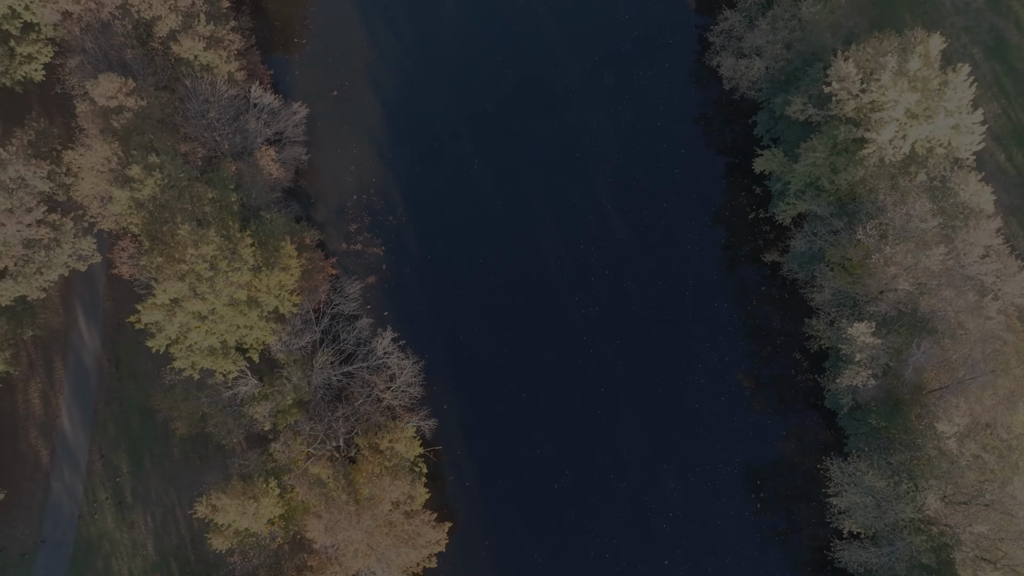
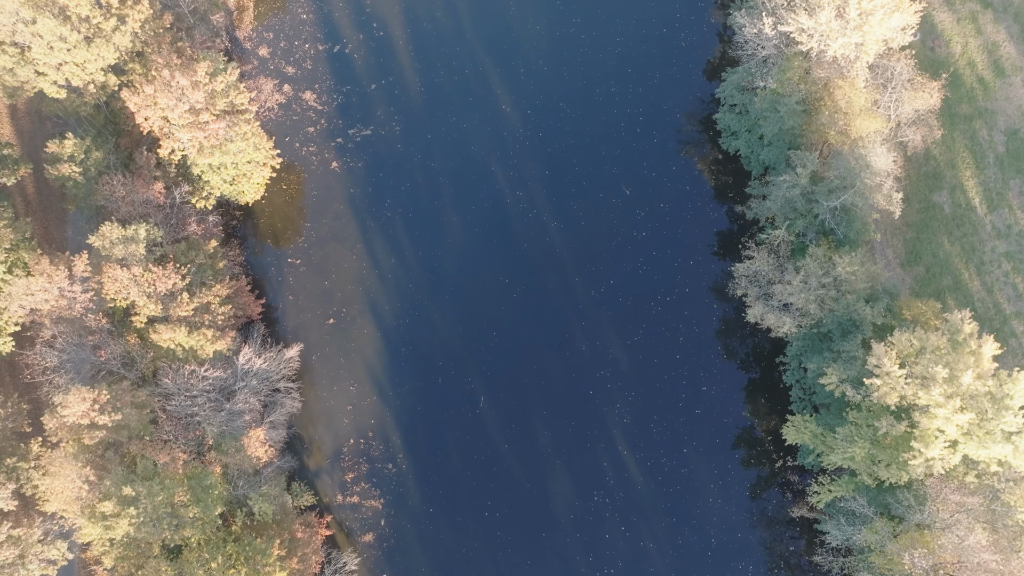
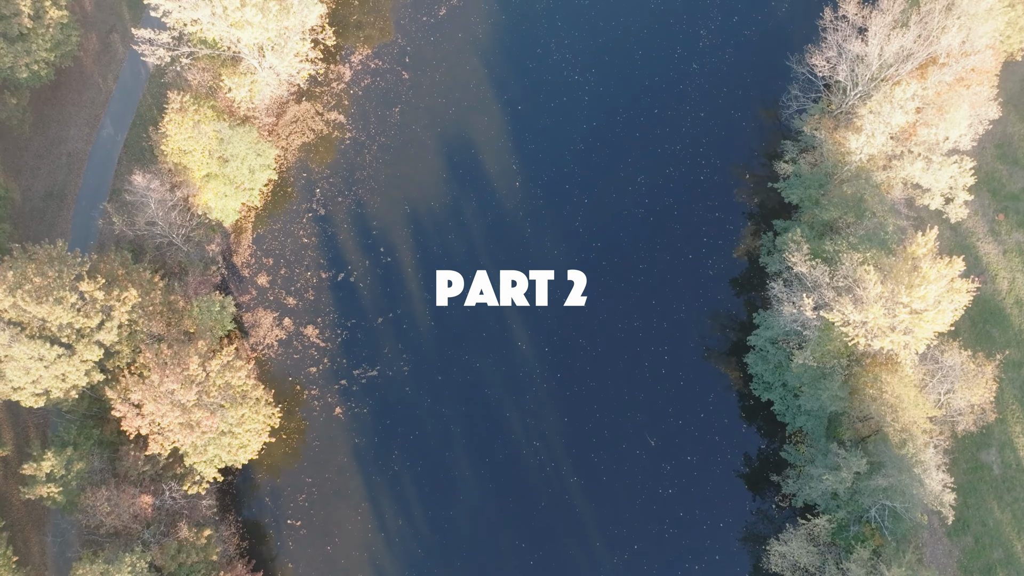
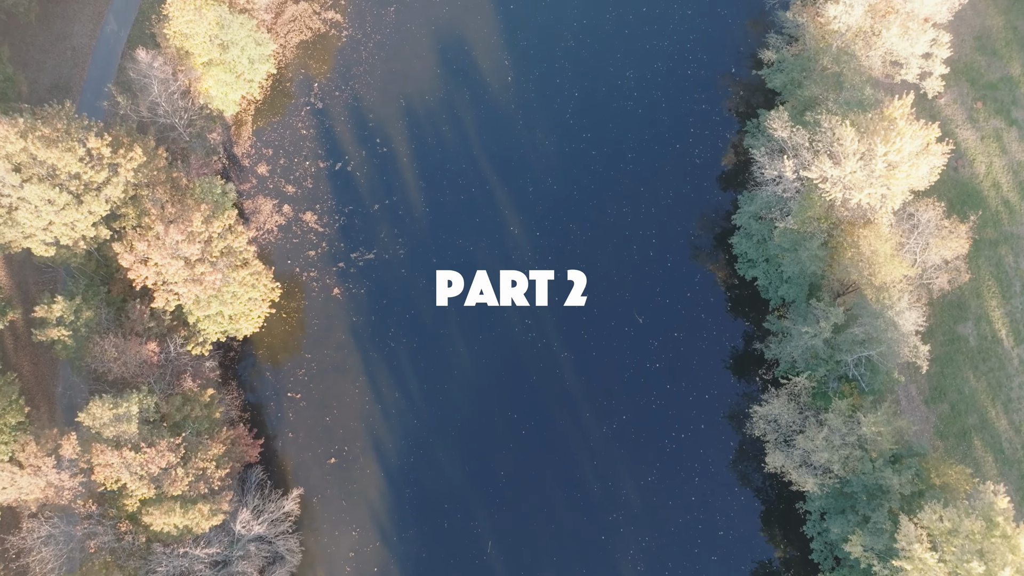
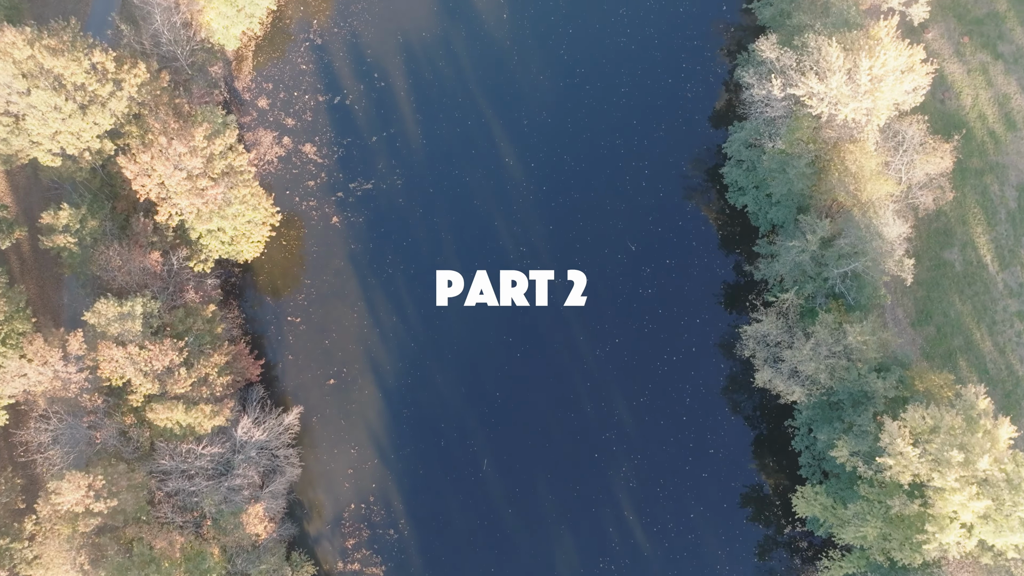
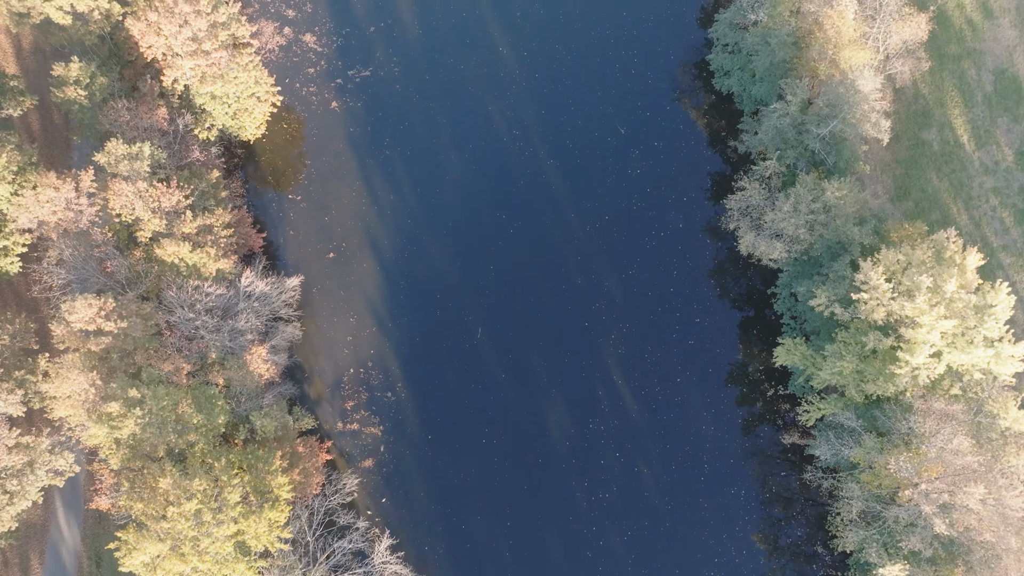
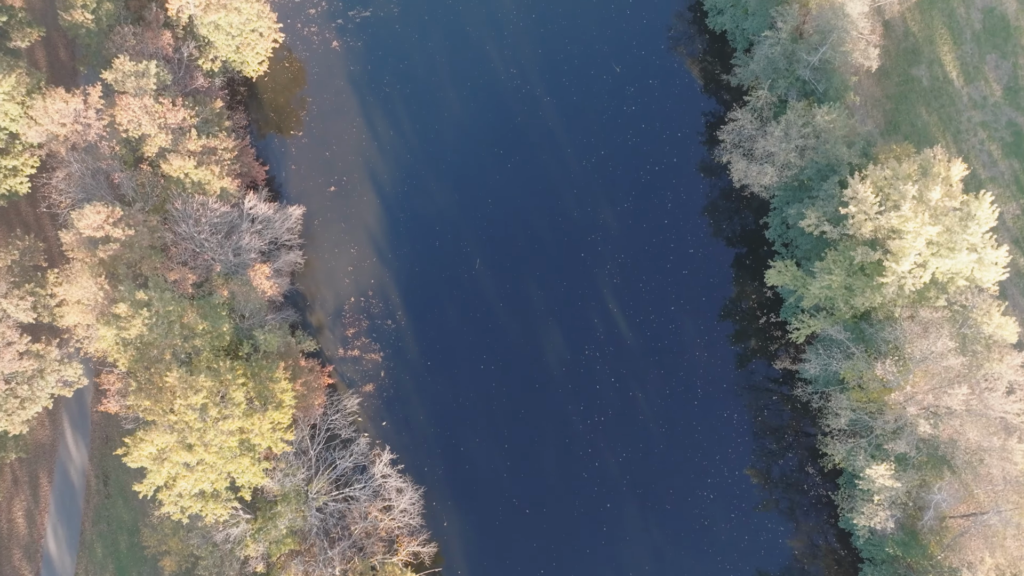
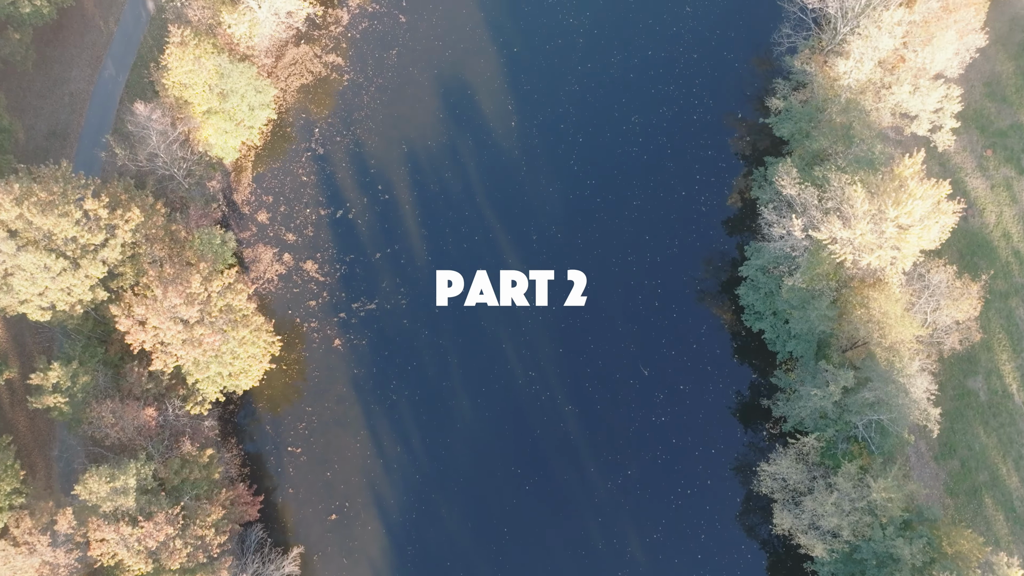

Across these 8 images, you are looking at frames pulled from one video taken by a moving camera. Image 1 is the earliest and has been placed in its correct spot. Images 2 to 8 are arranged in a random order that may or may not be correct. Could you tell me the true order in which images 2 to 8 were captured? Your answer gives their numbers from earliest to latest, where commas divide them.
7, 6, 2, 5, 4, 8, 3
